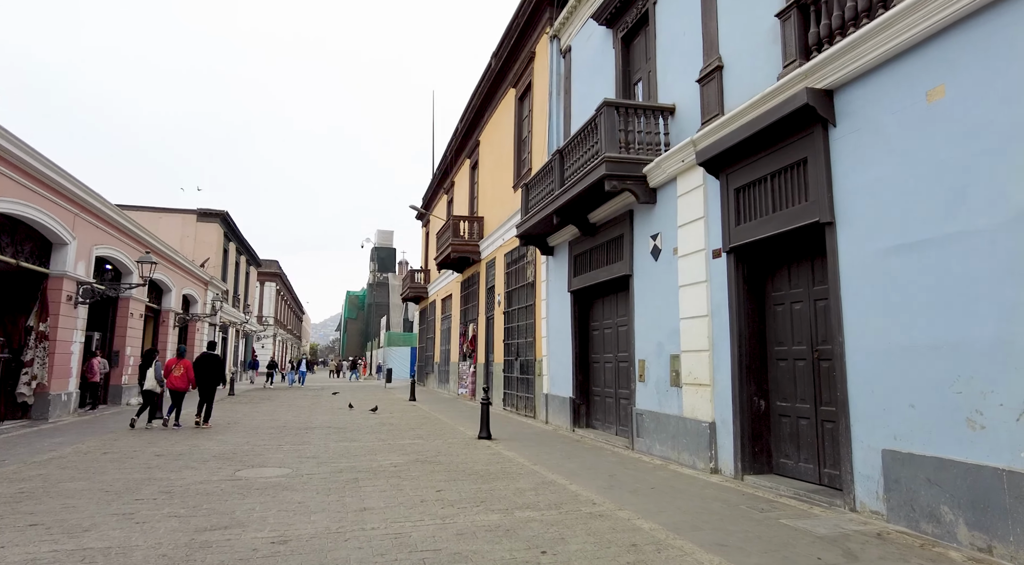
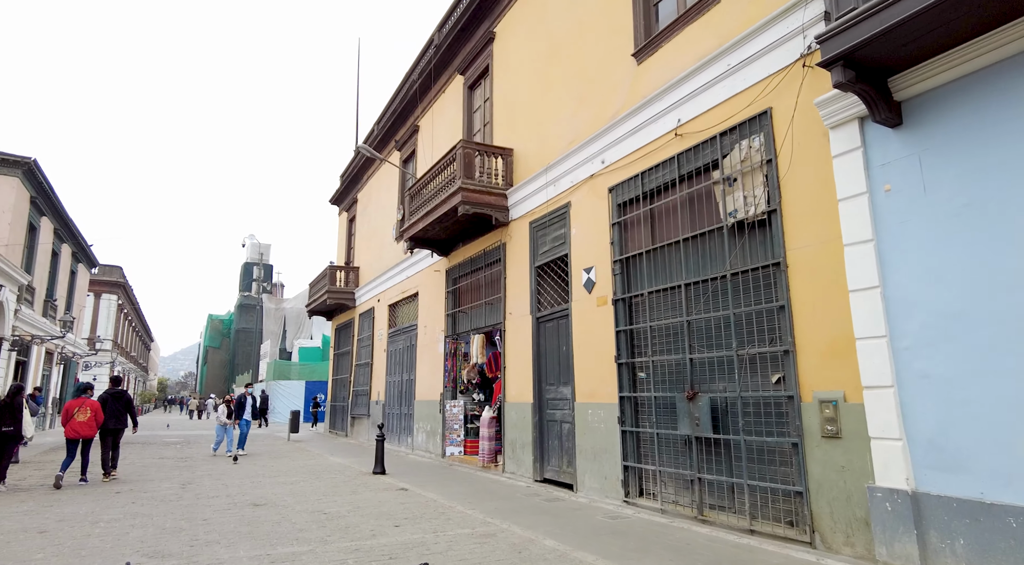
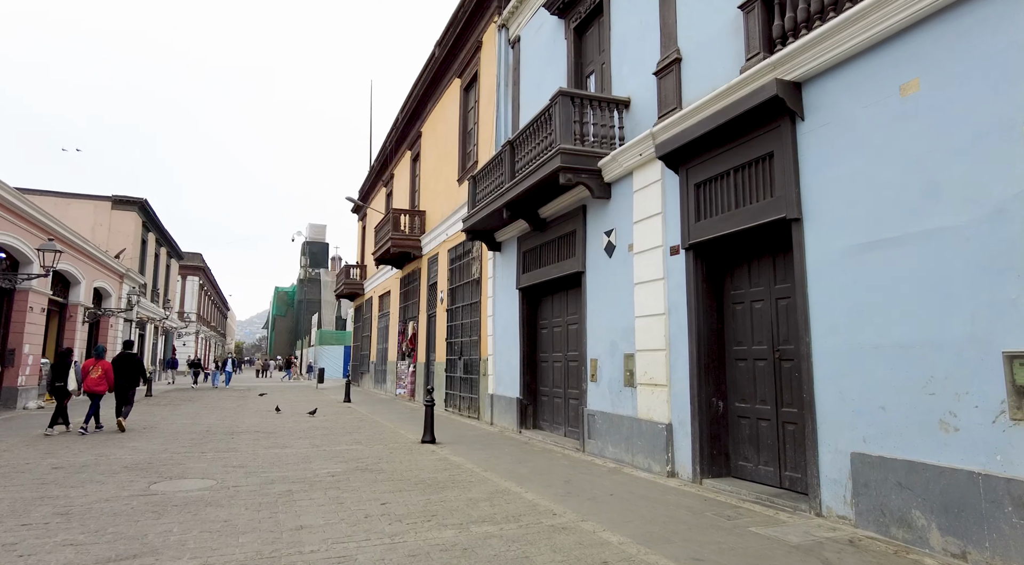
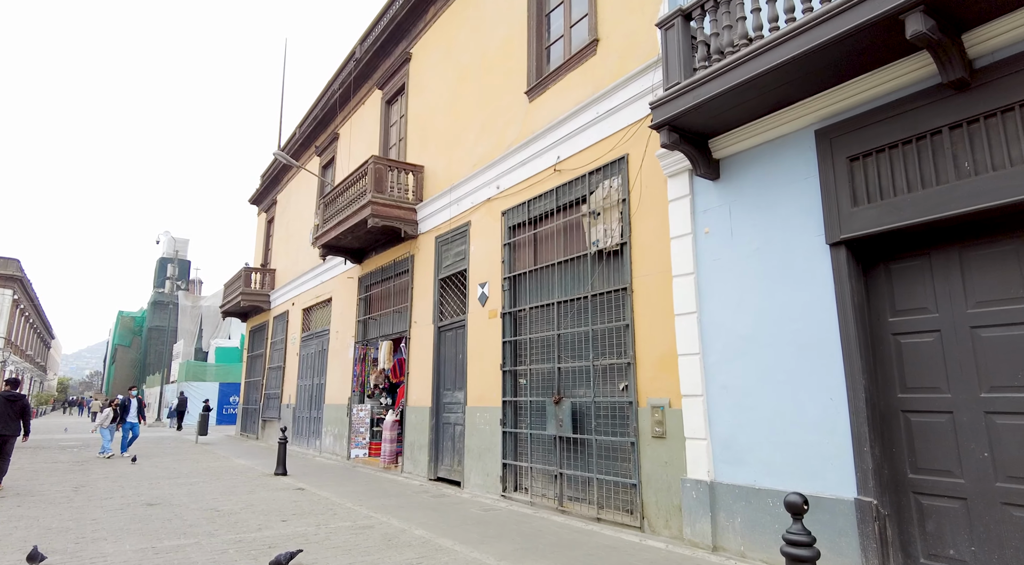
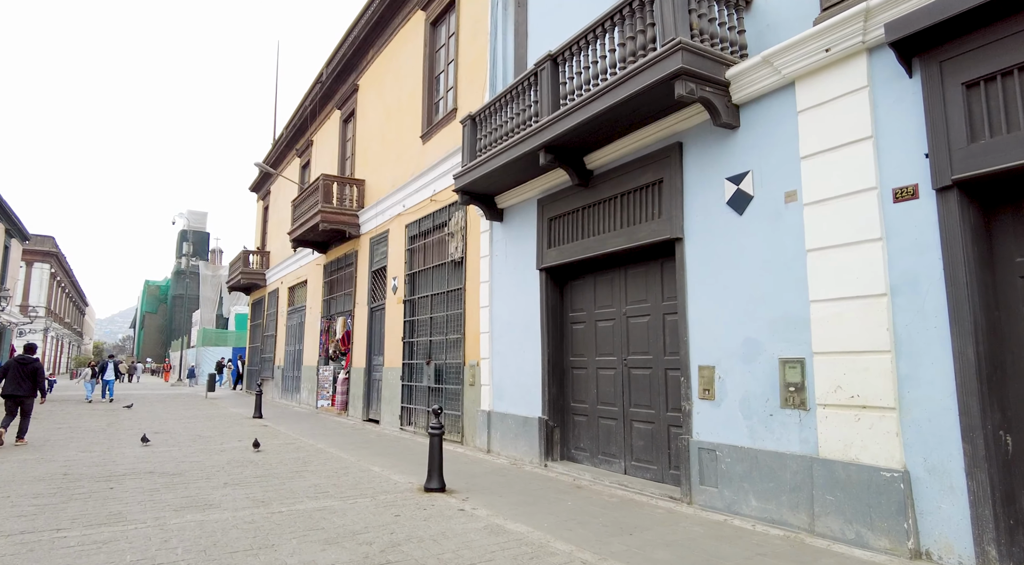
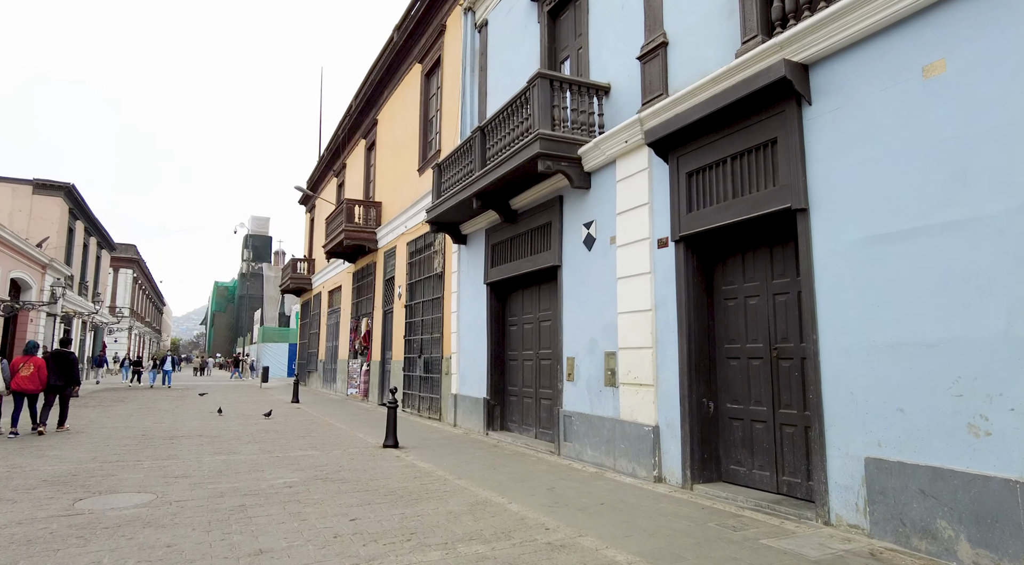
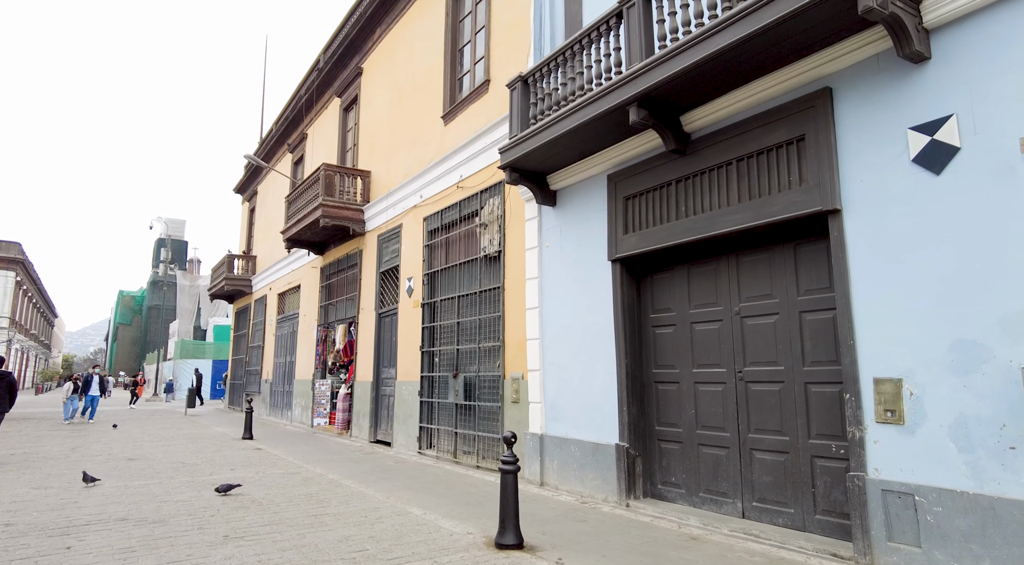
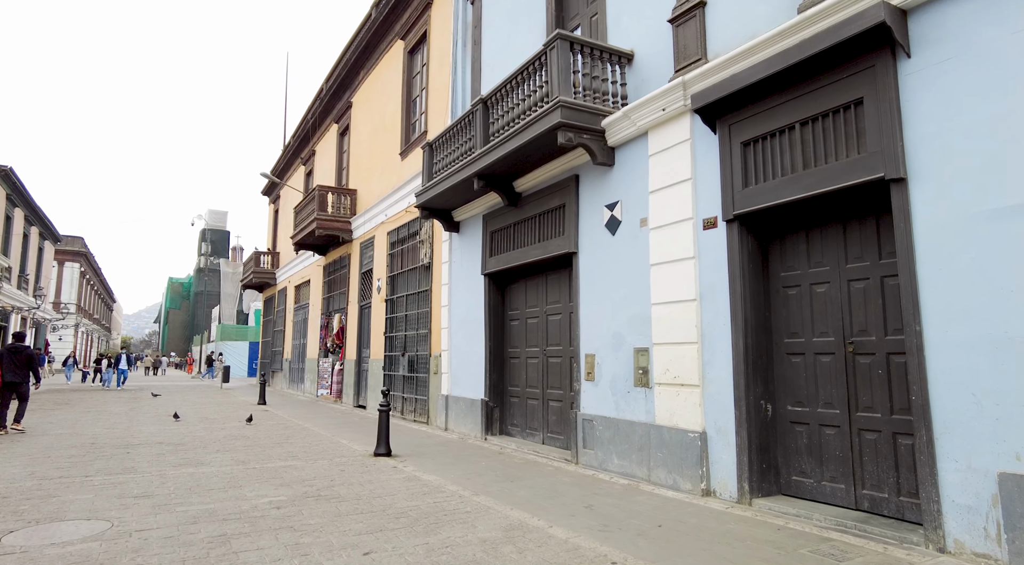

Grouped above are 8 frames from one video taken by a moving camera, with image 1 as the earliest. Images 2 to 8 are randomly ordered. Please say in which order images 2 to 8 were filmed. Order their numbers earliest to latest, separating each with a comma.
3, 6, 8, 5, 7, 4, 2
